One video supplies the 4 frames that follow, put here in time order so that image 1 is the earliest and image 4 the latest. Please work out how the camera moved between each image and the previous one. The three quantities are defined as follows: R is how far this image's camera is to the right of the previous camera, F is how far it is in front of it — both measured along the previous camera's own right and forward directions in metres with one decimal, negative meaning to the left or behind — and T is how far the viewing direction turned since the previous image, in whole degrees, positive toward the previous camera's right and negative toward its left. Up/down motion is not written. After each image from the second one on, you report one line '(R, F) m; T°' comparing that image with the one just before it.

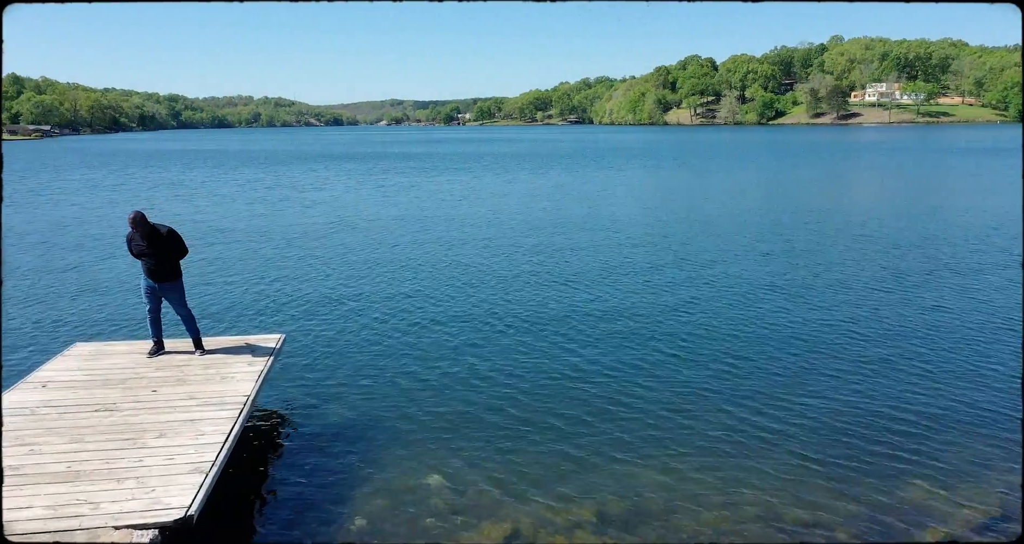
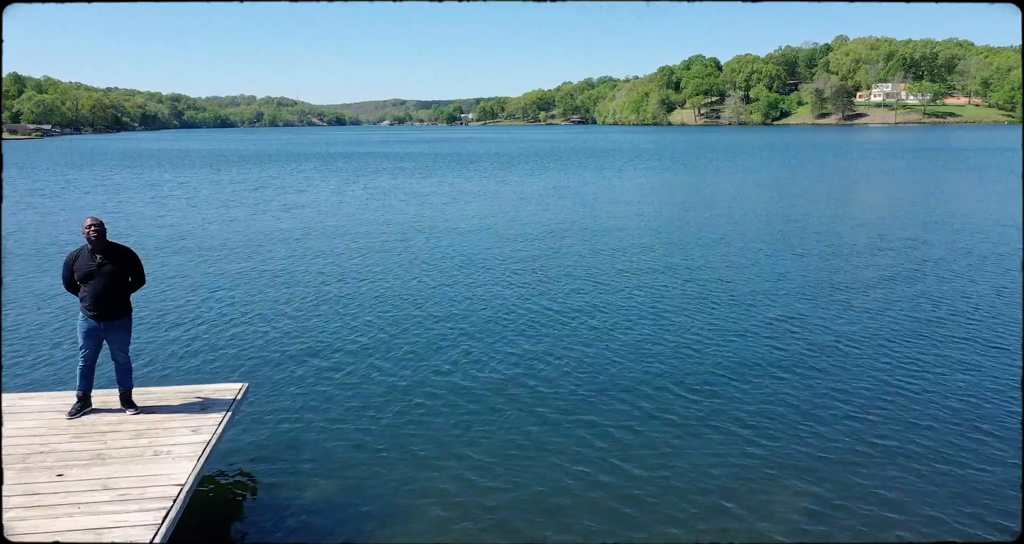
(-0.2, +1.7) m; 0°
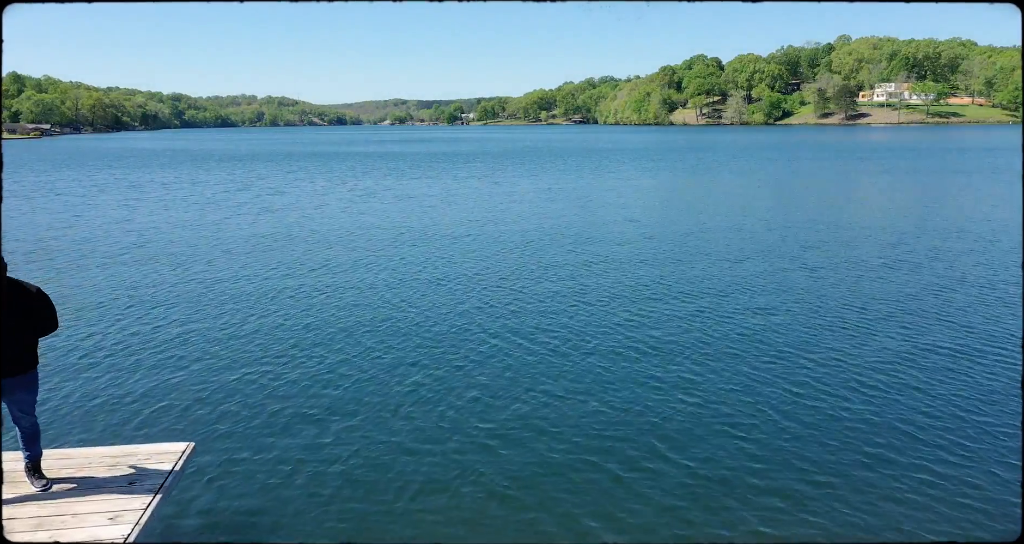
(-0.1, +1.4) m; 0°
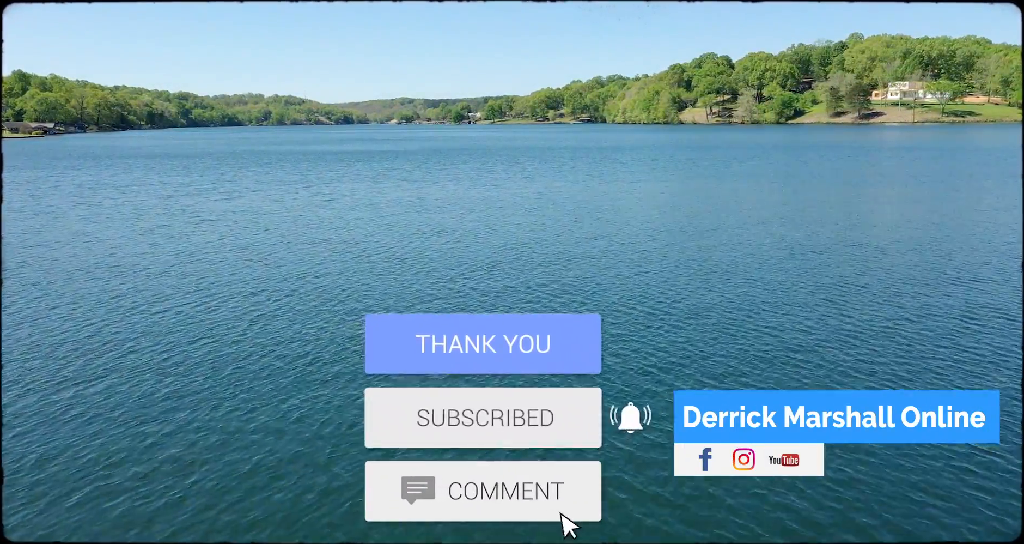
(-0.4, +3.7) m; -1°
